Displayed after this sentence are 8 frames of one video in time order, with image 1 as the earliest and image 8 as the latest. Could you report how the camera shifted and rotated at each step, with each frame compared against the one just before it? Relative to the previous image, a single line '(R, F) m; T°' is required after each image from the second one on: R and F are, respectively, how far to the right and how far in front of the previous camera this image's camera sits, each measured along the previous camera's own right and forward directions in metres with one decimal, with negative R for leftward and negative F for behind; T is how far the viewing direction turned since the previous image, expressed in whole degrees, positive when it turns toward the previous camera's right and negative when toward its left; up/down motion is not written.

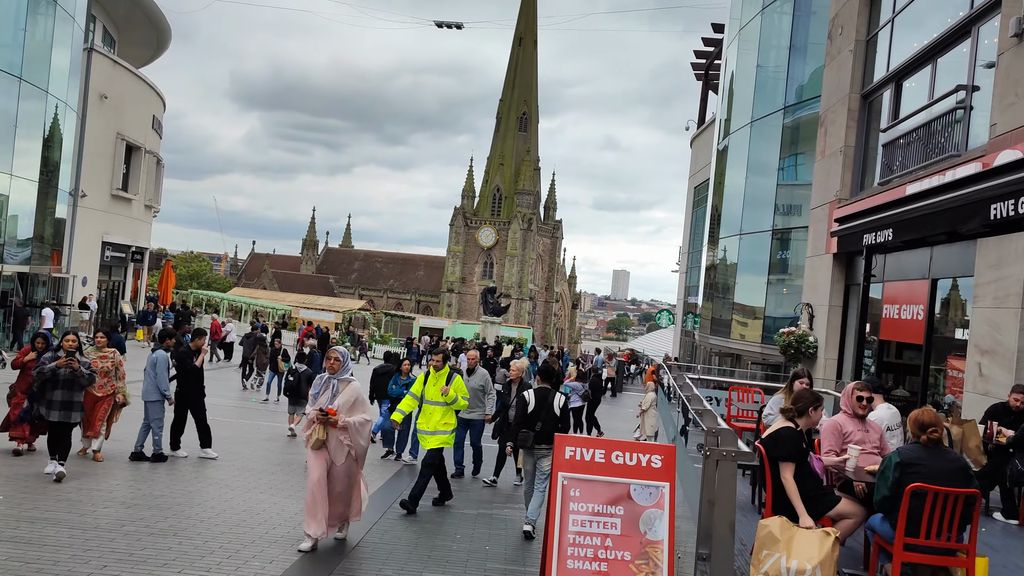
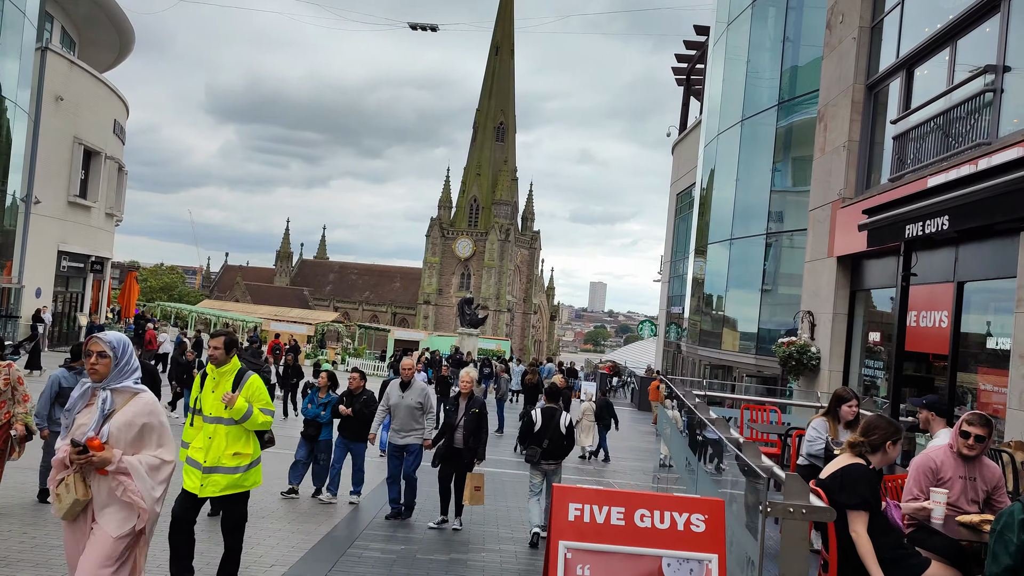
(0.0, +1.3) m; +1°
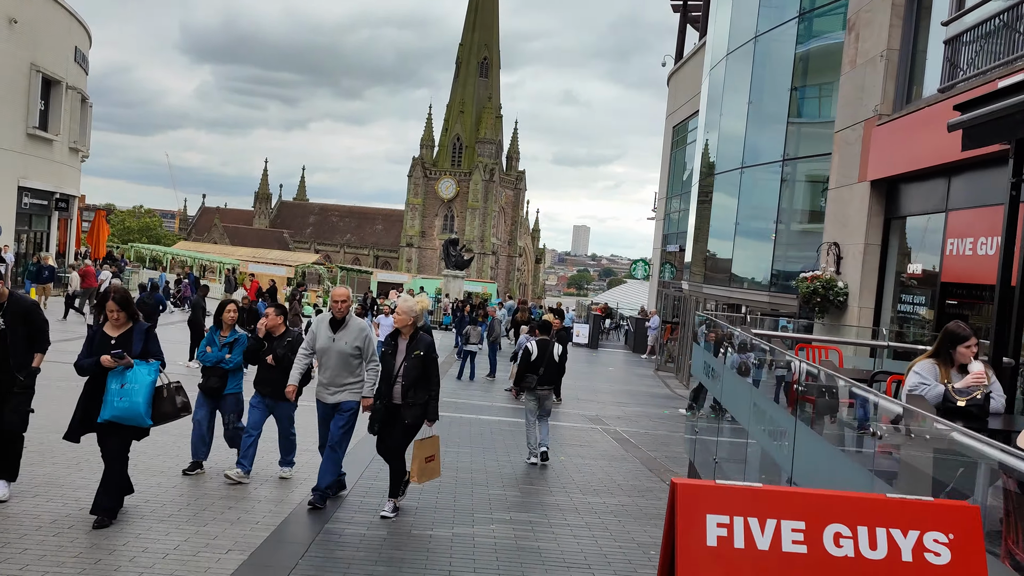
(-0.2, +1.4) m; +1°
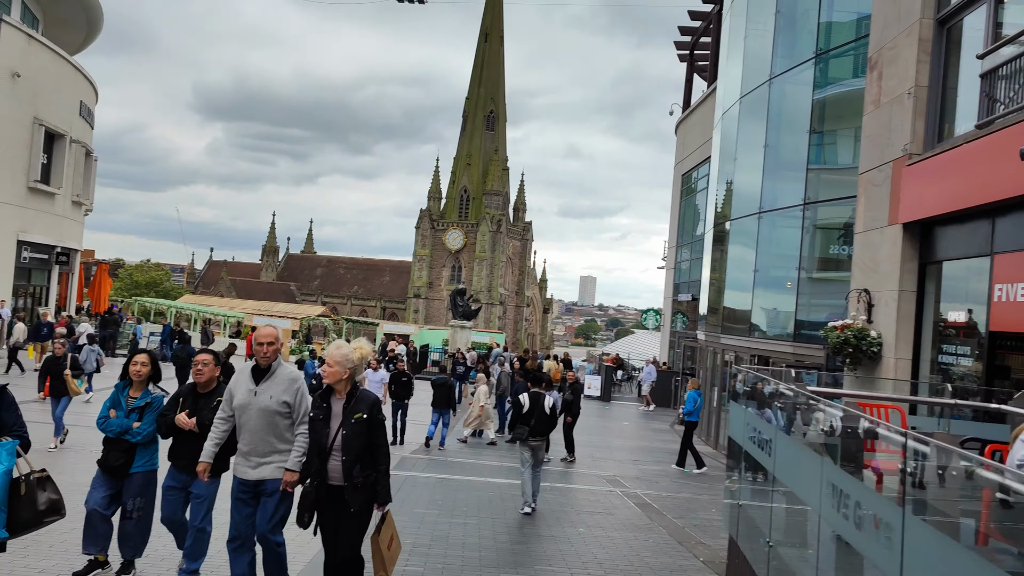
(0.0, +0.8) m; 0°
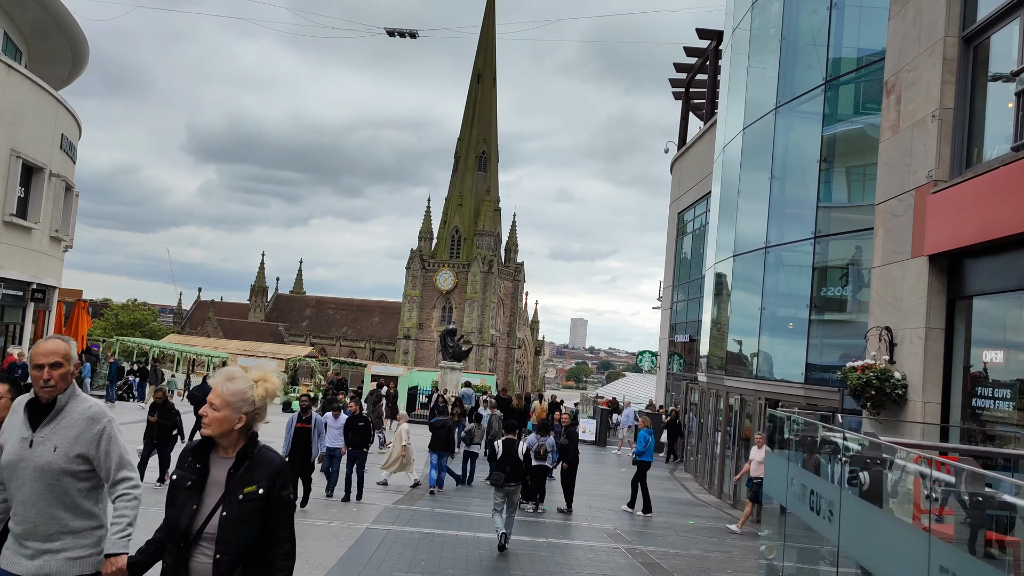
(0.0, +1.0) m; +1°
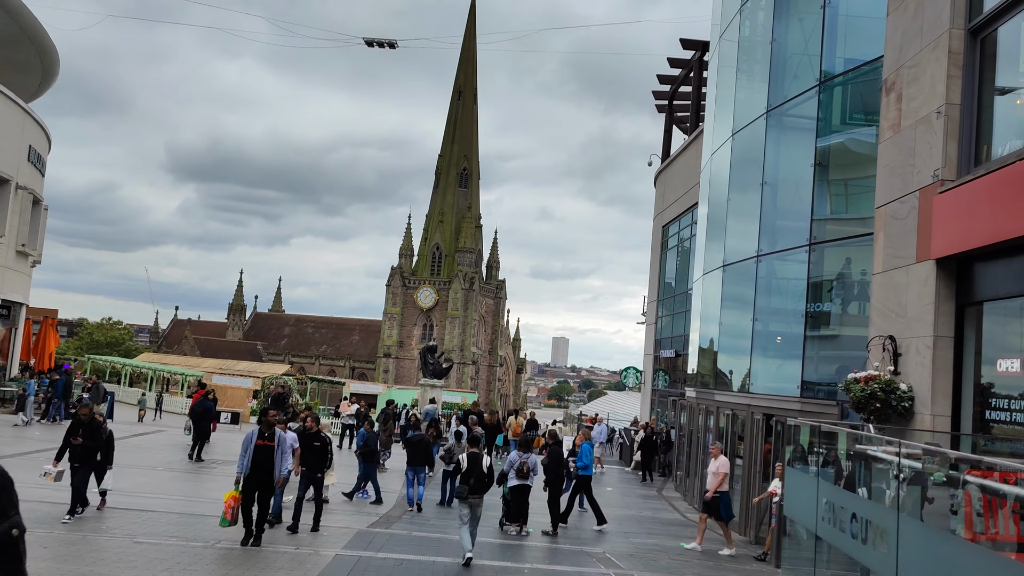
(0.0, +0.7) m; +1°
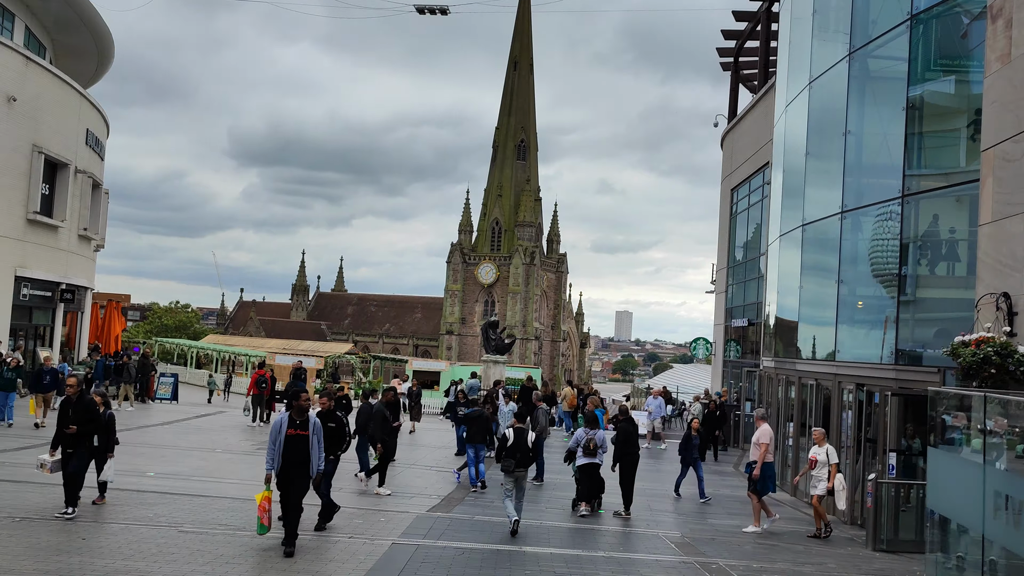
(0.0, +0.9) m; -4°
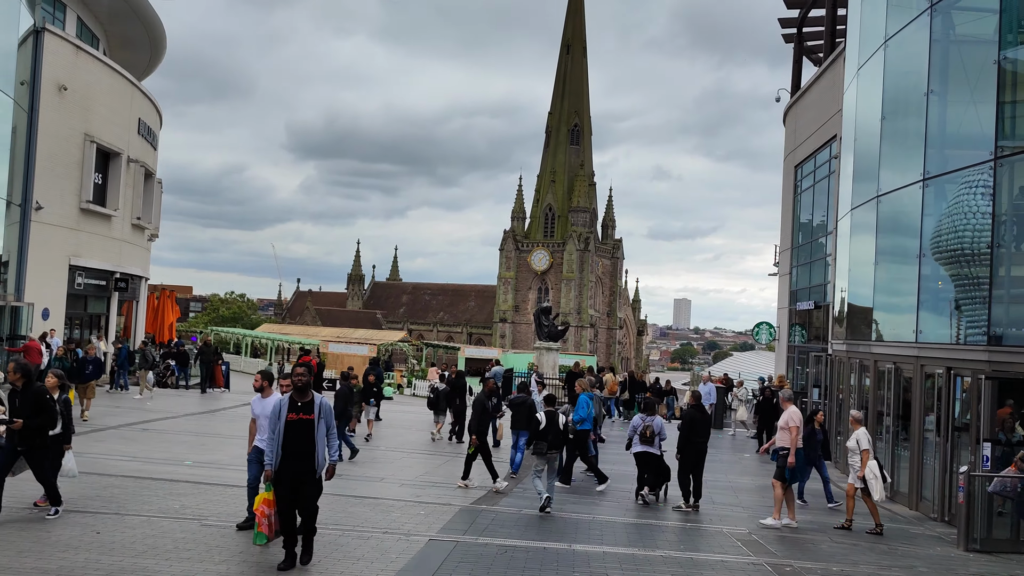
(+0.1, +0.8) m; -4°
